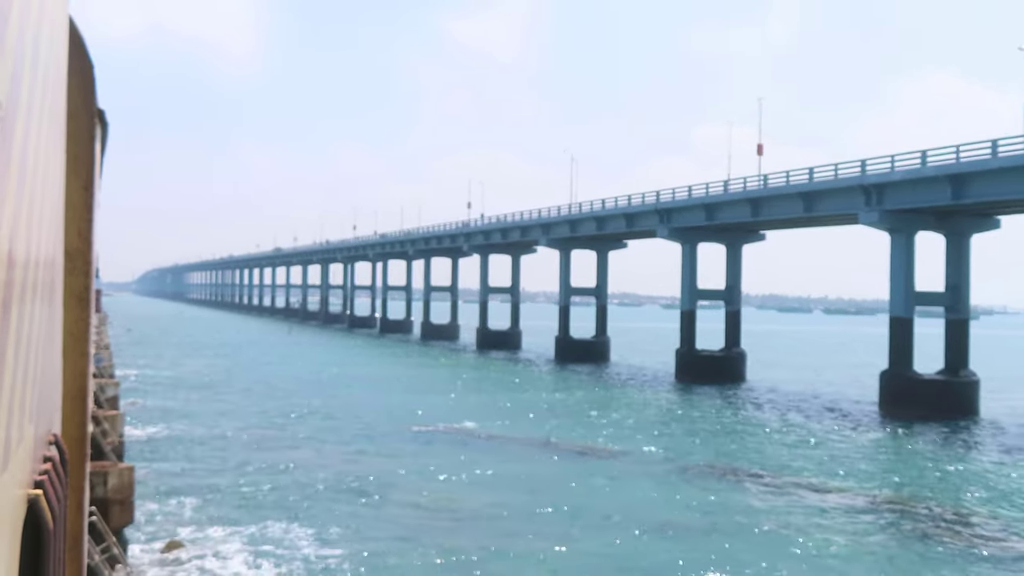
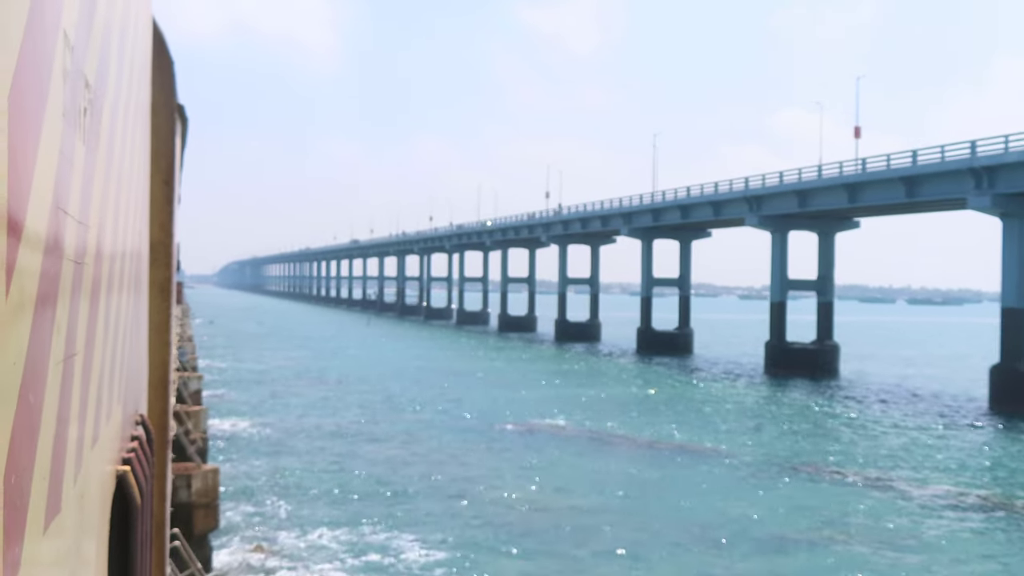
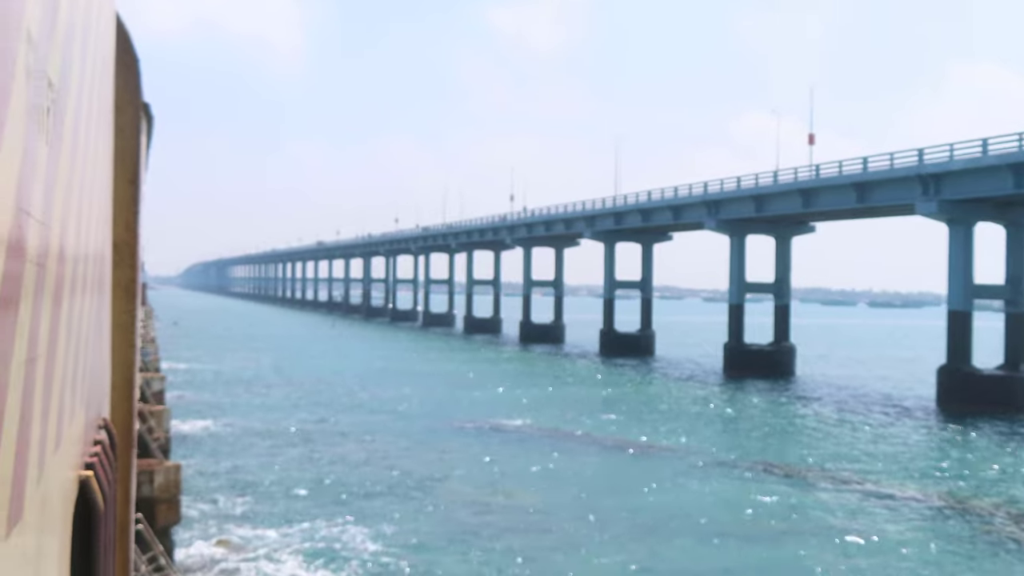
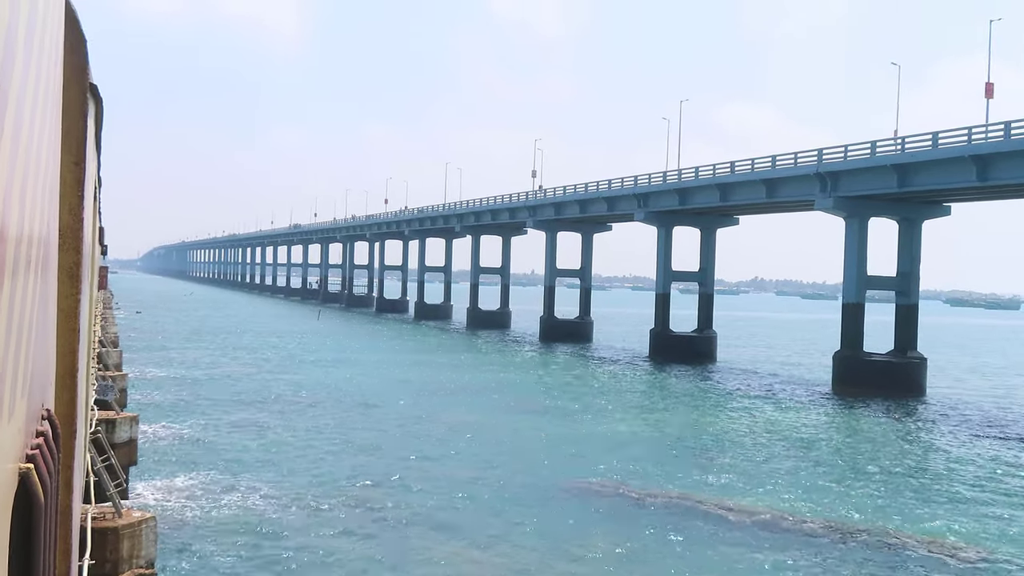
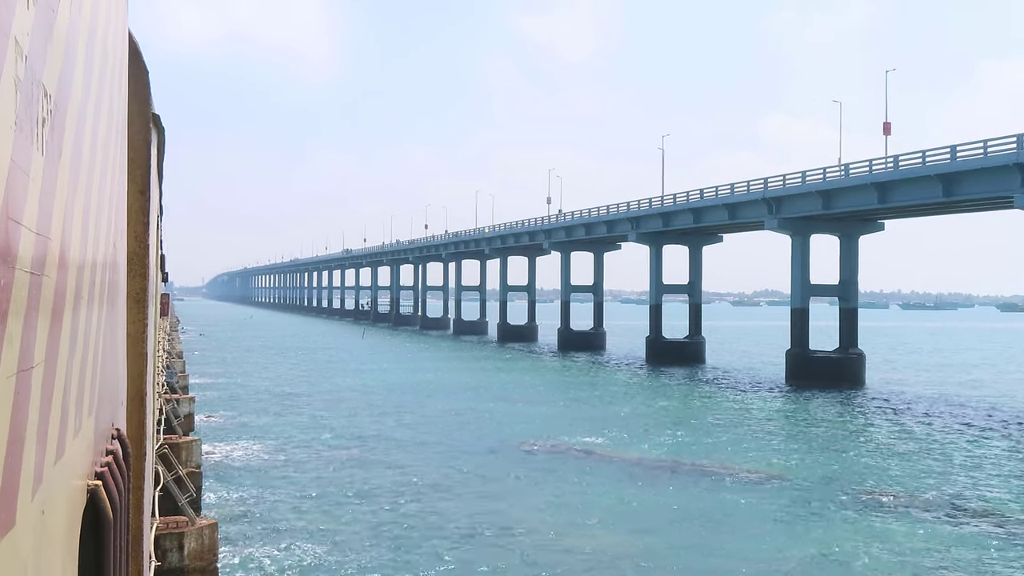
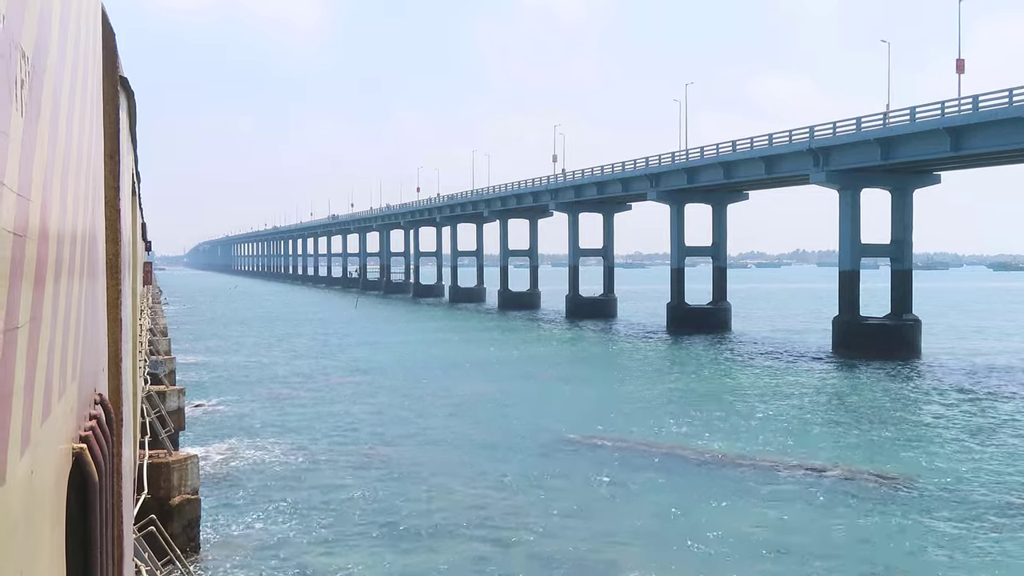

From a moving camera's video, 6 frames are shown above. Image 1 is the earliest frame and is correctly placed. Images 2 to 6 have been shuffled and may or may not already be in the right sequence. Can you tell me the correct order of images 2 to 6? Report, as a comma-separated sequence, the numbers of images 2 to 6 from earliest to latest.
3, 2, 5, 6, 4
